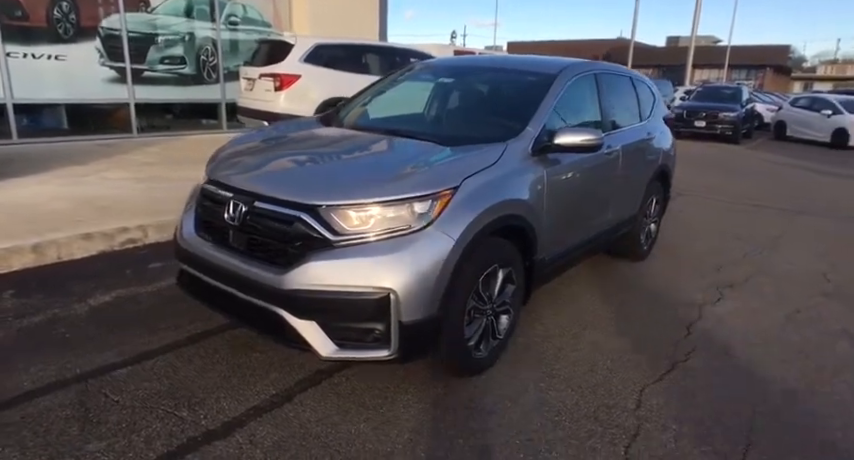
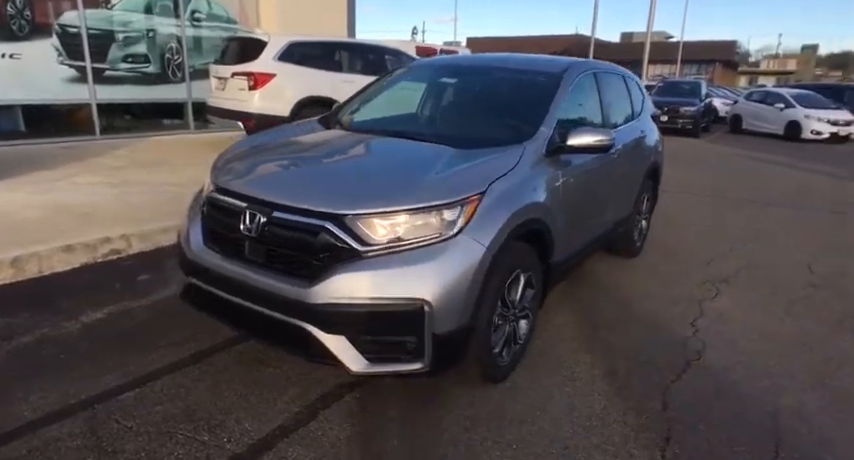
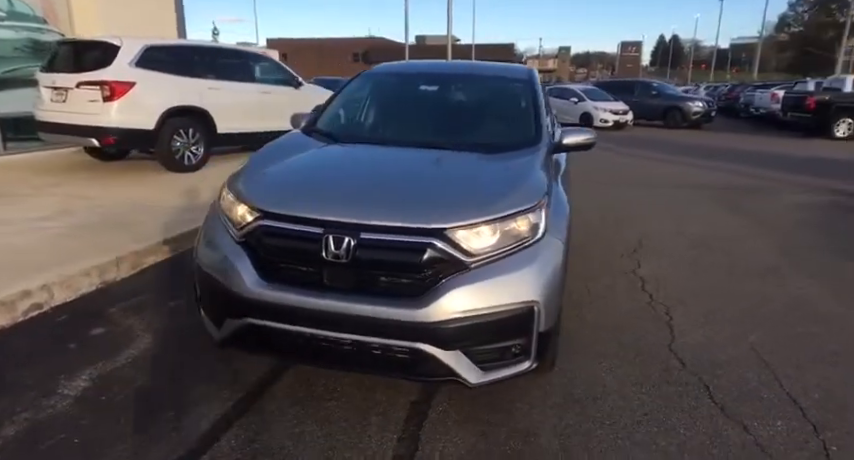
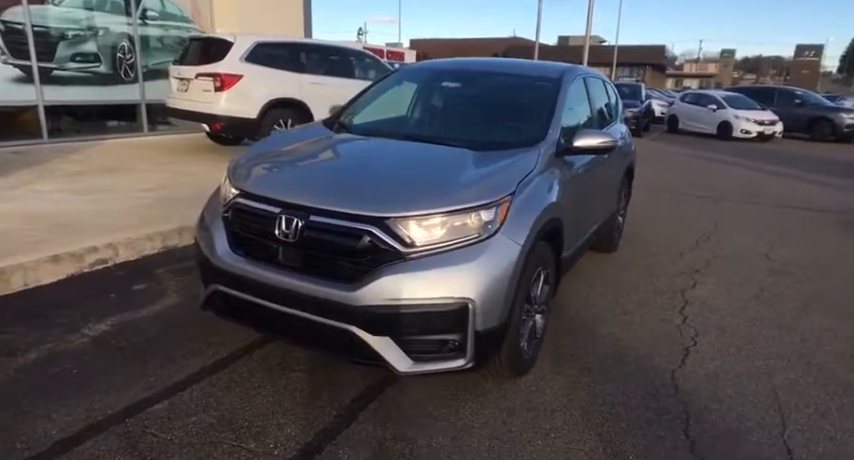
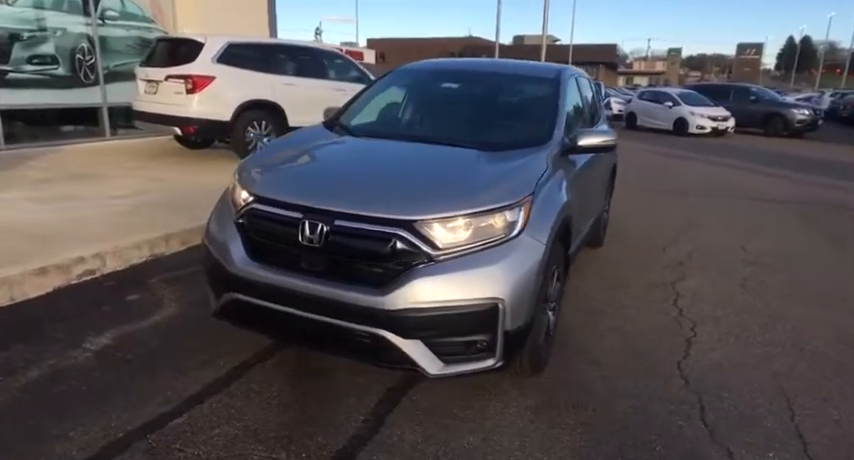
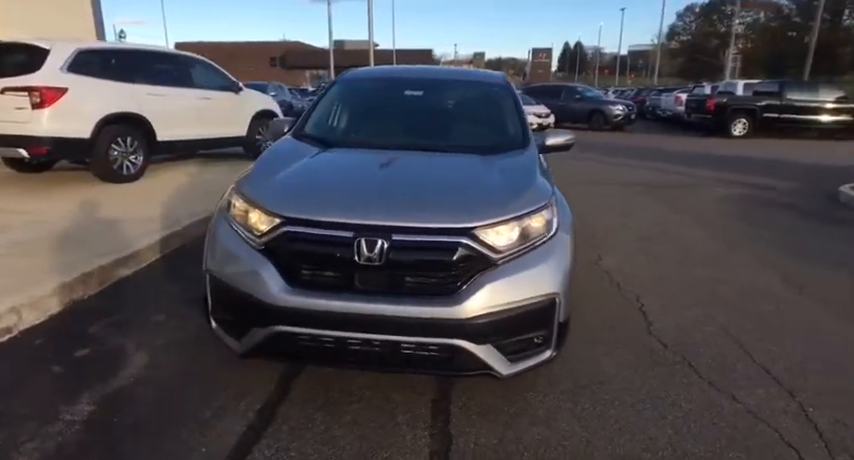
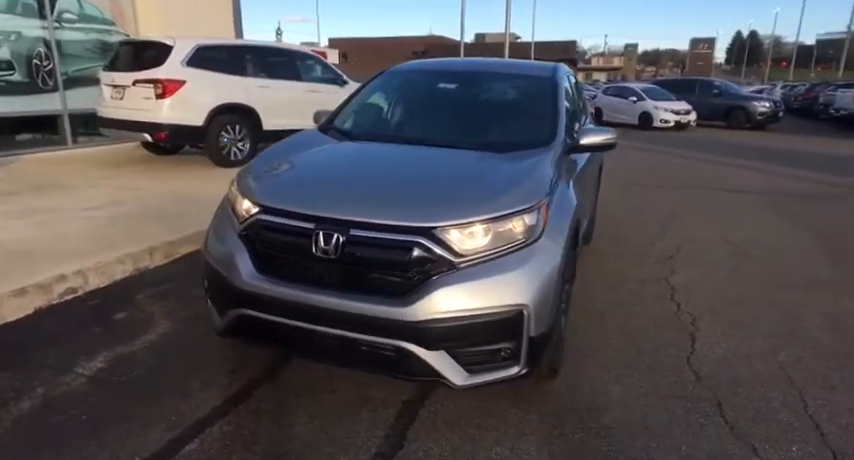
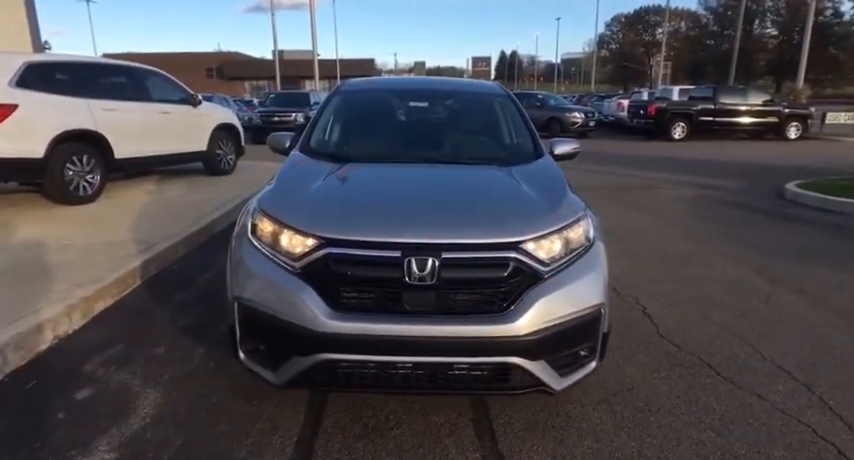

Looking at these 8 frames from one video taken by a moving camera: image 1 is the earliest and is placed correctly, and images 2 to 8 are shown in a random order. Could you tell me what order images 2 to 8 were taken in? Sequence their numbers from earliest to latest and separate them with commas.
2, 4, 5, 7, 3, 6, 8
